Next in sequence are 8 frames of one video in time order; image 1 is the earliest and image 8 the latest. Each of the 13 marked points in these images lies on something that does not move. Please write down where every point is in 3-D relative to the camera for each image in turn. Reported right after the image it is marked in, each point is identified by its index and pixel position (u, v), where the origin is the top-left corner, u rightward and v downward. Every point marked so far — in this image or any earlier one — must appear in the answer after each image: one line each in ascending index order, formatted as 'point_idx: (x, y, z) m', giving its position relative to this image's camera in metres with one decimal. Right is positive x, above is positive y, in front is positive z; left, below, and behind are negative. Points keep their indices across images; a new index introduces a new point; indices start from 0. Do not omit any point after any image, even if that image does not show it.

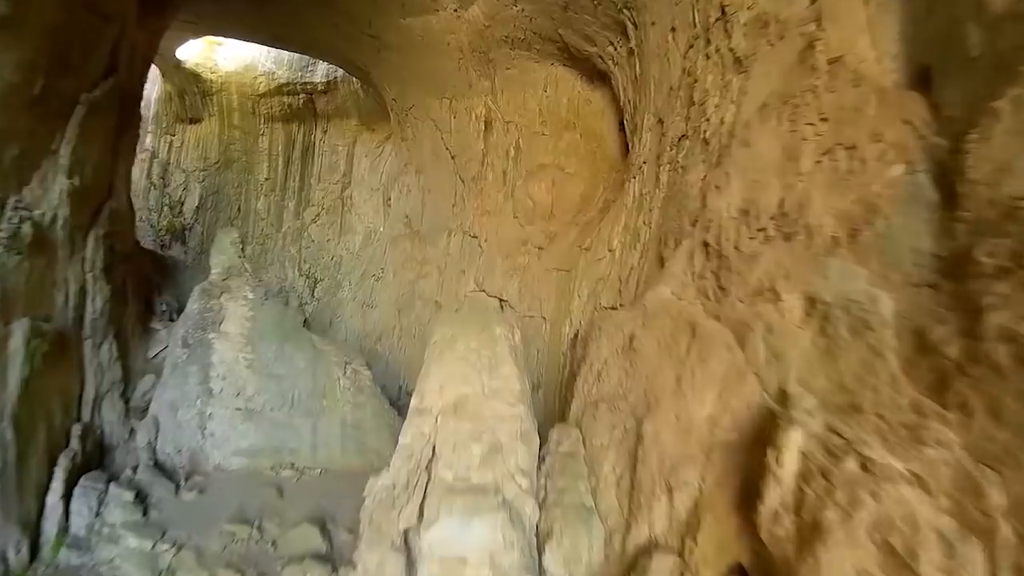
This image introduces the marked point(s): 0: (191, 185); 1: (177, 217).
0: (-1.8, +0.6, +5.8) m
1: (-1.8, +0.5, +5.7) m
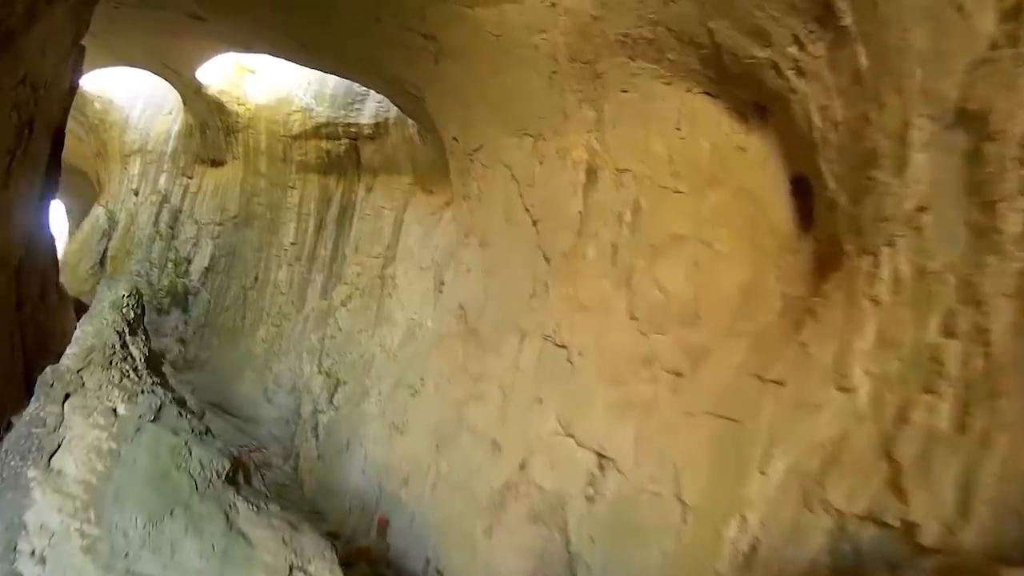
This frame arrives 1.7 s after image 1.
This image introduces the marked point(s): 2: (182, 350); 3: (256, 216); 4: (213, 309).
0: (-1.3, +0.2, +4.0) m
1: (-1.4, 0.0, +3.9) m
2: (-1.3, -0.2, +3.8) m
3: (-1.1, +0.3, +3.9) m
4: (-1.2, -0.1, +3.8) m
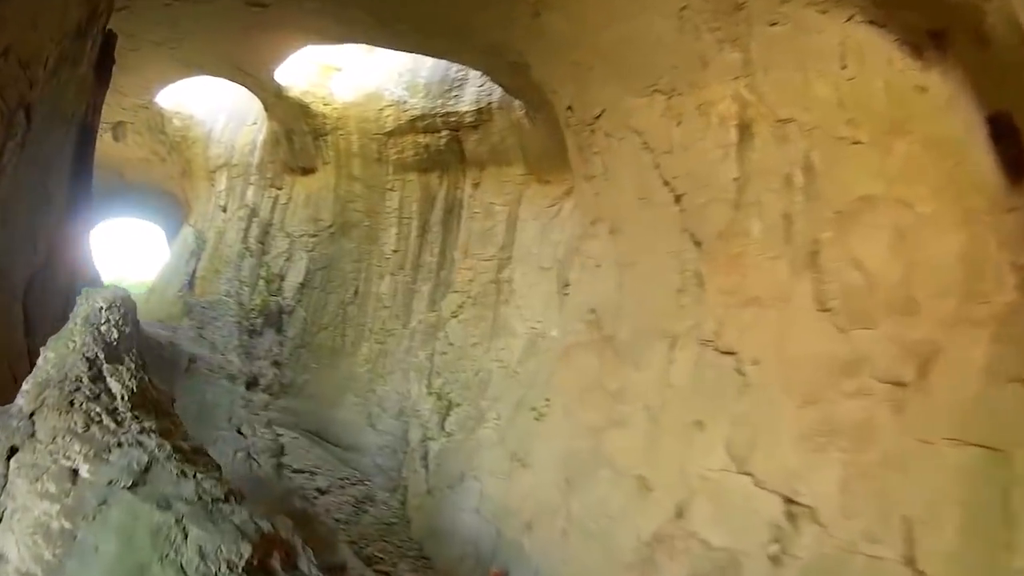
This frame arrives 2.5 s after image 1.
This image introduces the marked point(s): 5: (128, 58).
0: (-0.8, +0.1, +3.6) m
1: (-0.9, 0.0, +3.5) m
2: (-0.9, -0.3, +3.4) m
3: (-0.6, +0.2, +3.5) m
4: (-0.7, -0.2, +3.4) m
5: (-1.2, +0.7, +3.0) m
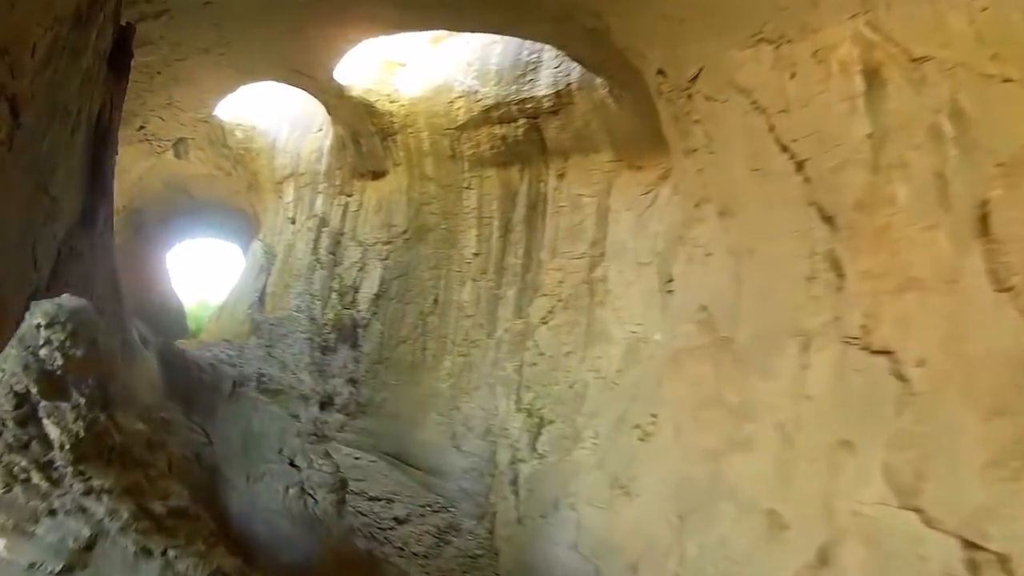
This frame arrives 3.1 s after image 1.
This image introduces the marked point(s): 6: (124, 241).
0: (-0.5, +0.1, +3.3) m
1: (-0.6, -0.1, +3.3) m
2: (-0.5, -0.4, +3.1) m
3: (-0.3, +0.2, +3.2) m
4: (-0.4, -0.2, +3.2) m
5: (-1.0, +0.6, +2.8) m
6: (-1.6, +0.2, +3.8) m
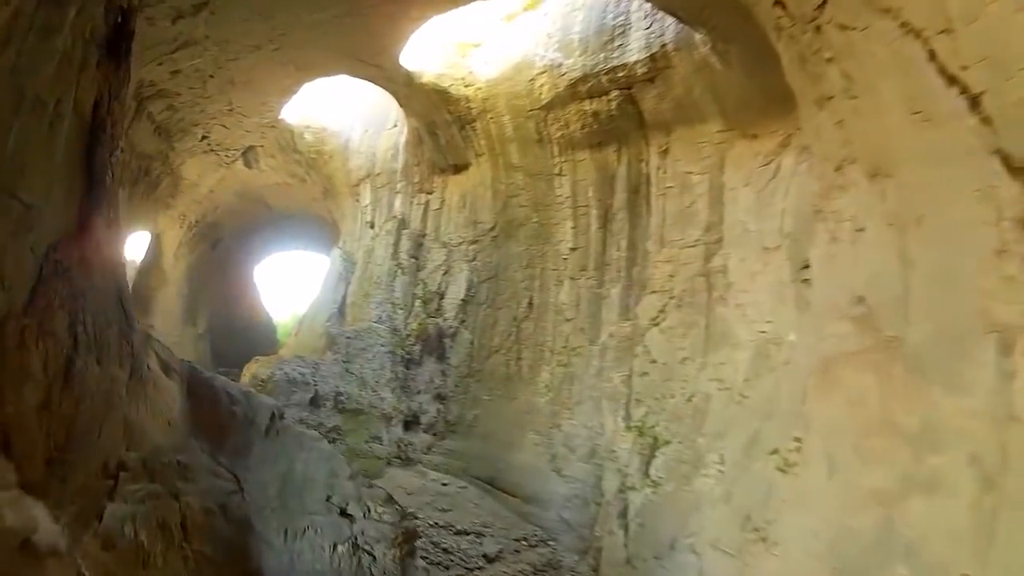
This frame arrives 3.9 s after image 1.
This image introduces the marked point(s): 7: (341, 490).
0: (-0.2, +0.1, +3.0) m
1: (-0.3, -0.1, +3.0) m
2: (-0.2, -0.4, +2.8) m
3: (0.0, +0.2, +2.9) m
4: (-0.1, -0.2, +2.8) m
5: (-0.8, +0.6, +2.6) m
6: (-1.2, +0.1, +3.6) m
7: (-0.3, -0.3, +1.6) m
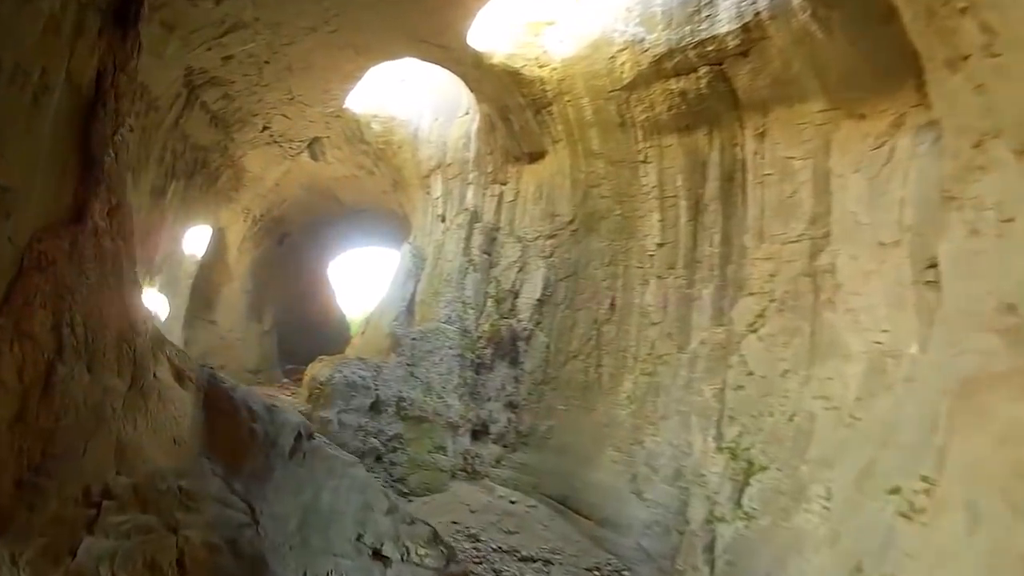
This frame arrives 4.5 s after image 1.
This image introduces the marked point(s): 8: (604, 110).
0: (+0.1, +0.1, +2.7) m
1: (0.0, -0.1, +2.7) m
2: (0.0, -0.4, +2.6) m
3: (+0.2, +0.2, +2.6) m
4: (+0.1, -0.2, +2.6) m
5: (-0.6, +0.6, +2.4) m
6: (-0.9, +0.1, +3.5) m
7: (-0.2, -0.4, +1.4) m
8: (+0.2, +0.5, +2.5) m
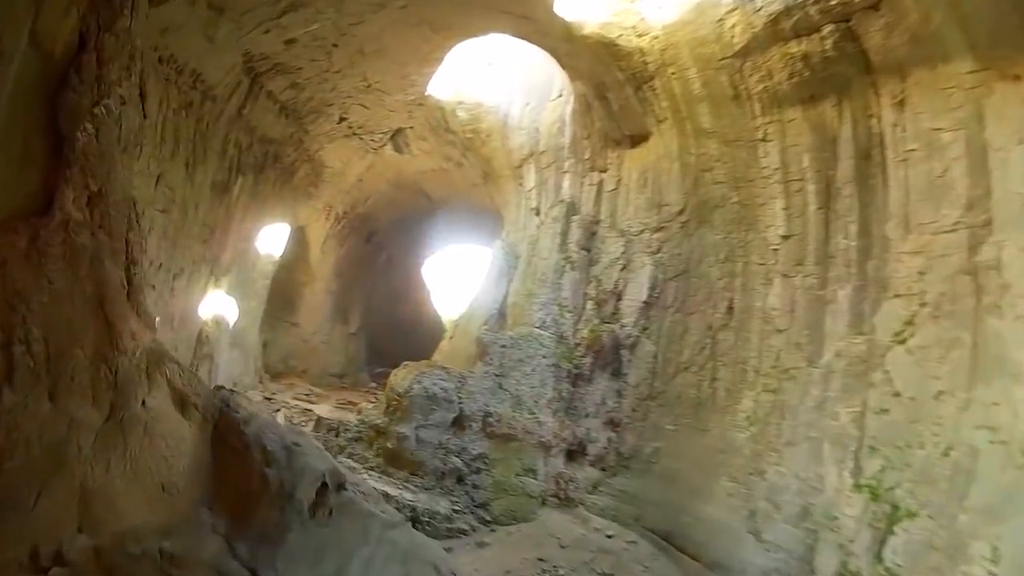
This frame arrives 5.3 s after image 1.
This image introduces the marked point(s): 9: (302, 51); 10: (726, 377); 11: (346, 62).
0: (+0.3, +0.1, +2.4) m
1: (+0.2, -0.1, +2.4) m
2: (+0.2, -0.4, +2.3) m
3: (+0.5, +0.2, +2.3) m
4: (+0.3, -0.2, +2.3) m
5: (-0.4, +0.6, +2.2) m
6: (-0.5, +0.1, +3.3) m
7: (-0.1, -0.4, +1.1) m
8: (+0.5, +0.5, +2.2) m
9: (-0.5, +0.5, +2.1) m
10: (+0.5, -0.2, +2.1) m
11: (-0.4, +0.6, +2.3) m
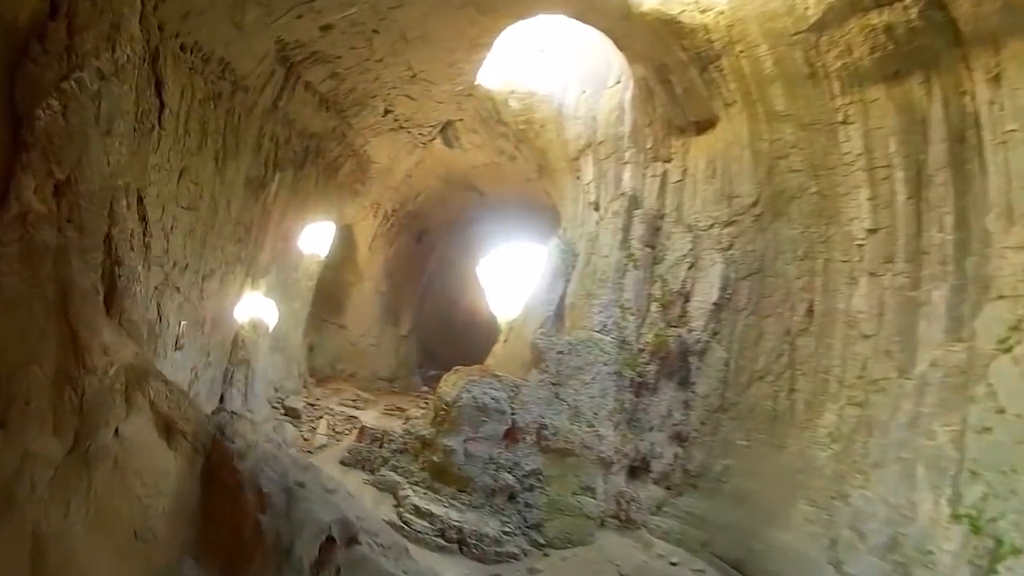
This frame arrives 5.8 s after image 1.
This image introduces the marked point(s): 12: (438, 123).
0: (+0.5, +0.1, +2.2) m
1: (+0.4, -0.1, +2.2) m
2: (+0.4, -0.4, +2.1) m
3: (+0.6, +0.2, +2.0) m
4: (+0.5, -0.2, +2.1) m
5: (-0.3, +0.6, +2.0) m
6: (-0.3, +0.1, +3.1) m
7: (-0.1, -0.4, +1.0) m
8: (+0.6, +0.5, +2.0) m
9: (-0.4, +0.5, +2.0) m
10: (+0.6, -0.2, +1.9) m
11: (-0.3, +0.5, +2.1) m
12: (-0.2, +0.5, +2.5) m
